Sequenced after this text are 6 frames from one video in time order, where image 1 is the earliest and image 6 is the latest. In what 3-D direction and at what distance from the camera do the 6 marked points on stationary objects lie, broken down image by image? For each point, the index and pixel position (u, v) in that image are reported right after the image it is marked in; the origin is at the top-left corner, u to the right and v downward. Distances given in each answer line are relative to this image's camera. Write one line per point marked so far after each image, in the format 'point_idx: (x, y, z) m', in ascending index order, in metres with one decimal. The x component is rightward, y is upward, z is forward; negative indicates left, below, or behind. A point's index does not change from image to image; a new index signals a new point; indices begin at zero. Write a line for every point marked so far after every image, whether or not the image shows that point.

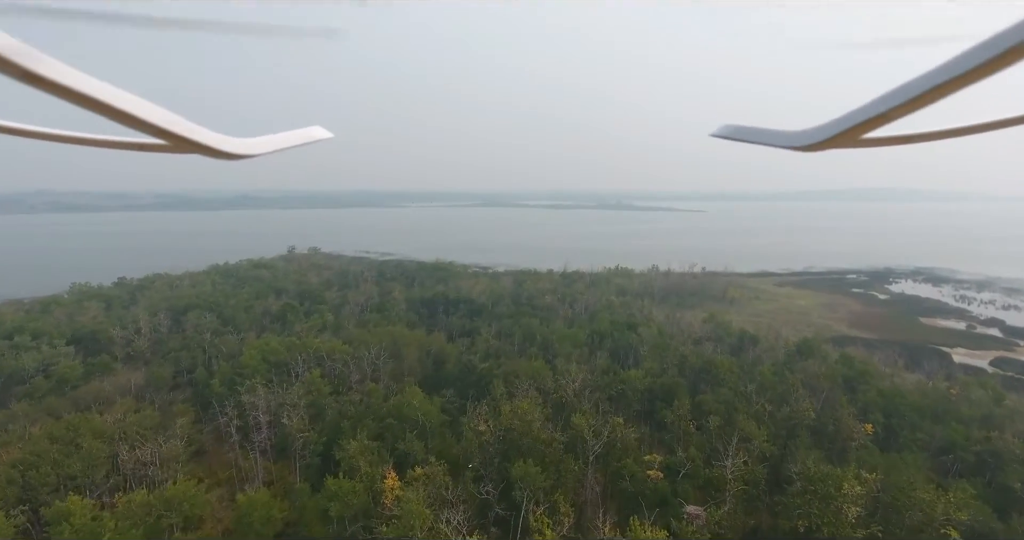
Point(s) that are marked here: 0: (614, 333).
0: (+2.9, -1.8, +17.1) m
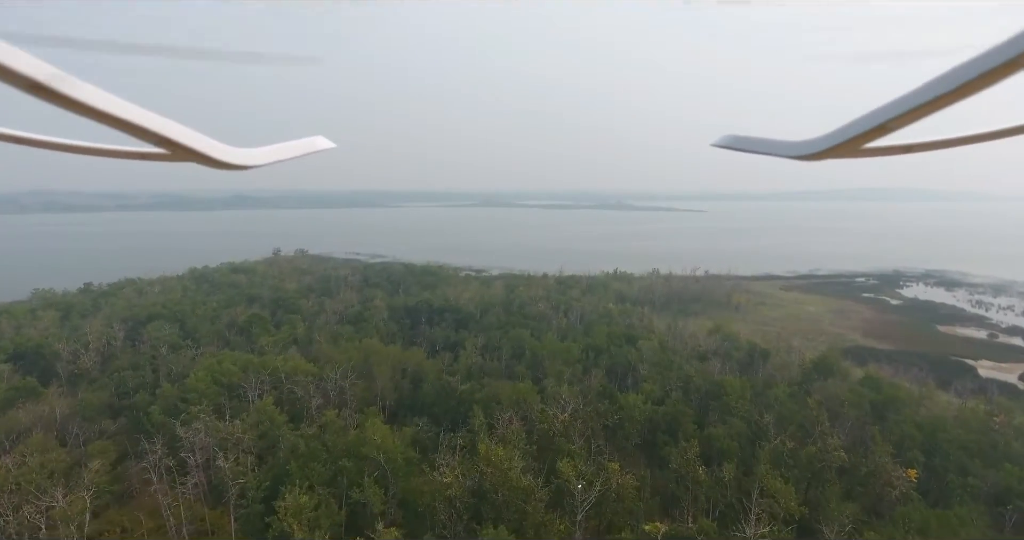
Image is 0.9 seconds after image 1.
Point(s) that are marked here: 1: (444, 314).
0: (+2.6, -2.0, +15.5) m
1: (-2.2, -1.5, +19.7) m
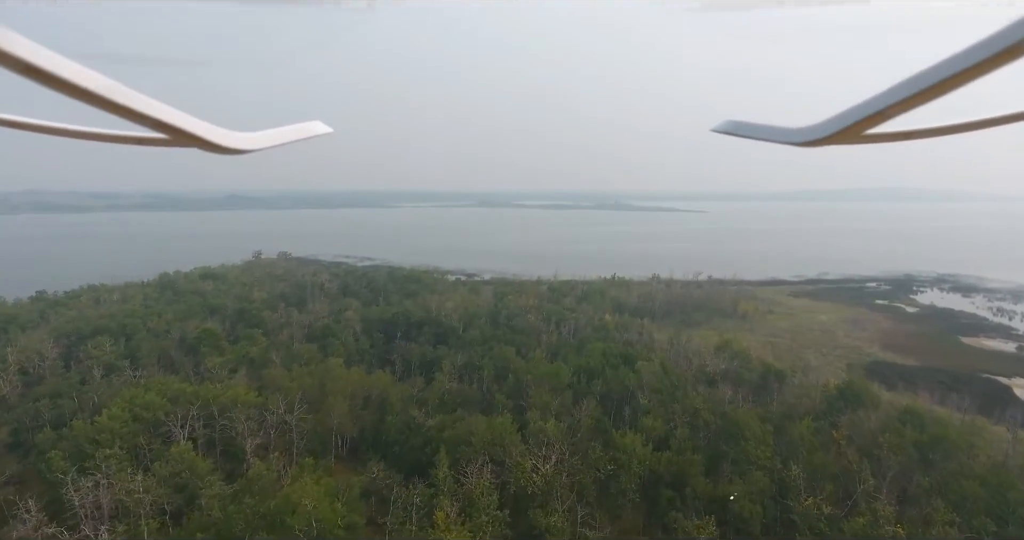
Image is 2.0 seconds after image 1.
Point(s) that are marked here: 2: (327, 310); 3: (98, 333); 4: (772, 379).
0: (+2.1, -2.3, +13.6) m
1: (-2.7, -1.7, +17.8) m
2: (-6.1, -1.3, +19.3) m
3: (-11.9, -1.8, +17.0) m
4: (+6.1, -2.6, +13.8) m
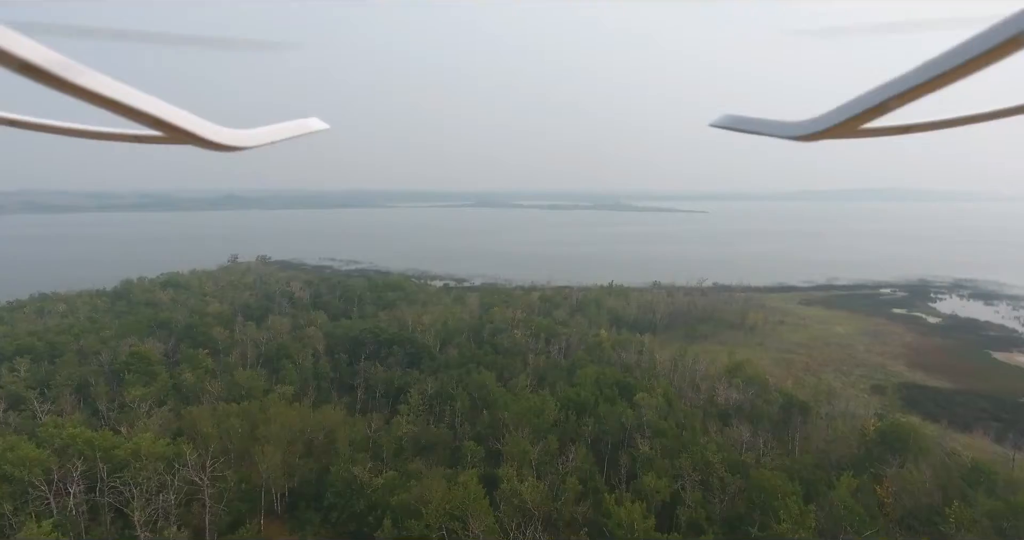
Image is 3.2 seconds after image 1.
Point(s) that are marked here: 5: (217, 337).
0: (+1.7, -2.6, +11.5) m
1: (-3.1, -2.0, +15.7) m
2: (-6.5, -1.6, +17.2) m
3: (-12.4, -2.1, +14.9) m
4: (+5.6, -2.9, +11.7) m
5: (-7.9, -1.8, +15.7) m
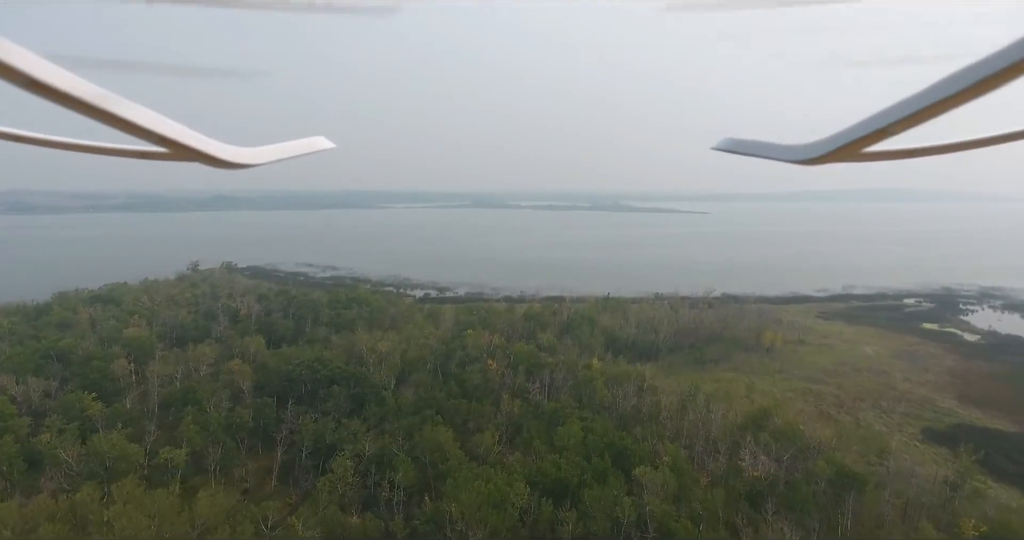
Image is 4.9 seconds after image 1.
0: (+1.0, -3.0, +8.5) m
1: (-3.8, -2.5, +12.7) m
2: (-7.2, -2.1, +14.2) m
3: (-13.0, -2.5, +11.9) m
4: (+5.0, -3.3, +8.7) m
5: (-8.5, -2.2, +12.7) m
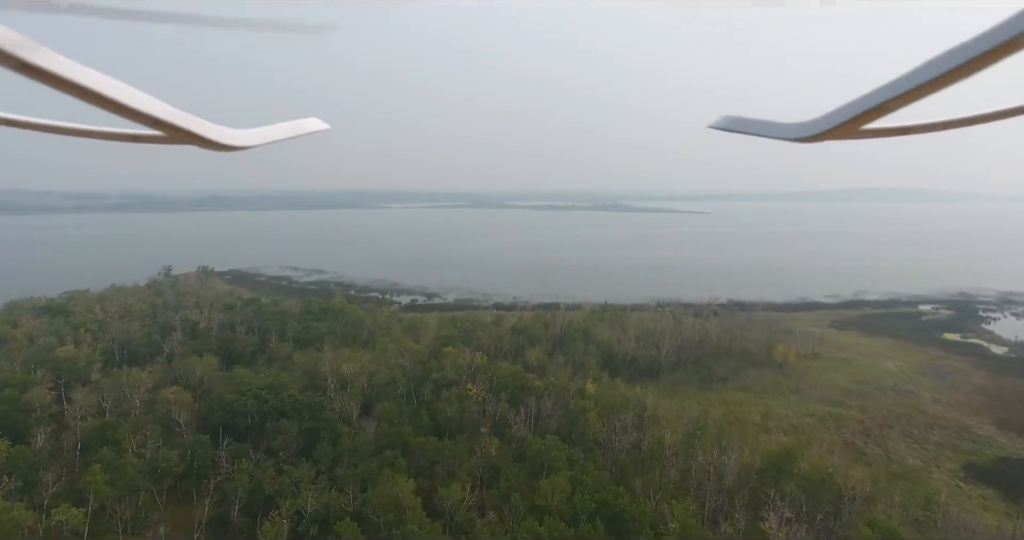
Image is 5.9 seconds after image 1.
0: (+0.6, -3.3, +6.7) m
1: (-4.2, -2.7, +10.9) m
2: (-7.6, -2.3, +12.4) m
3: (-13.4, -2.8, +10.1) m
4: (+4.6, -3.5, +6.9) m
5: (-8.9, -2.5, +10.9) m
